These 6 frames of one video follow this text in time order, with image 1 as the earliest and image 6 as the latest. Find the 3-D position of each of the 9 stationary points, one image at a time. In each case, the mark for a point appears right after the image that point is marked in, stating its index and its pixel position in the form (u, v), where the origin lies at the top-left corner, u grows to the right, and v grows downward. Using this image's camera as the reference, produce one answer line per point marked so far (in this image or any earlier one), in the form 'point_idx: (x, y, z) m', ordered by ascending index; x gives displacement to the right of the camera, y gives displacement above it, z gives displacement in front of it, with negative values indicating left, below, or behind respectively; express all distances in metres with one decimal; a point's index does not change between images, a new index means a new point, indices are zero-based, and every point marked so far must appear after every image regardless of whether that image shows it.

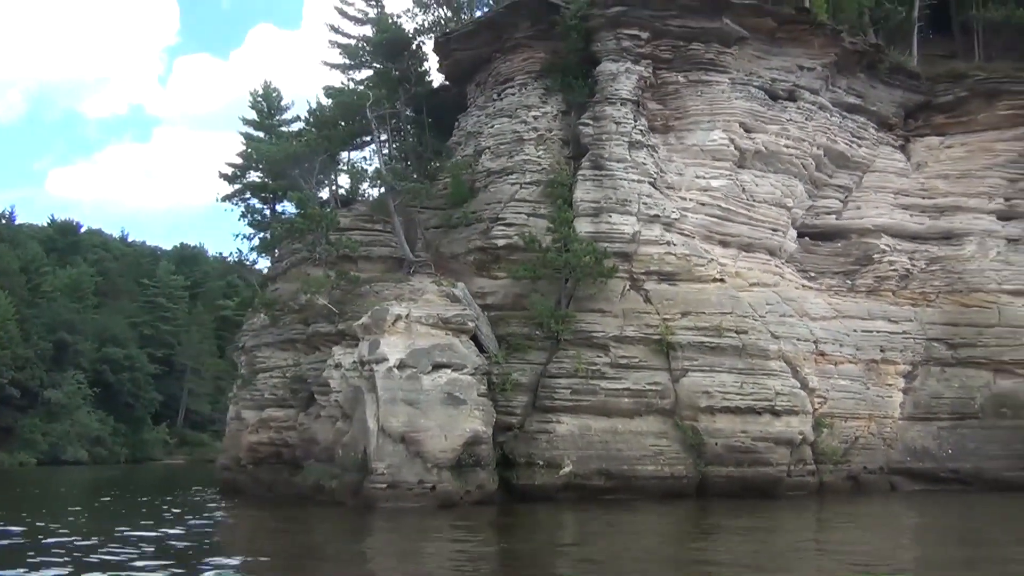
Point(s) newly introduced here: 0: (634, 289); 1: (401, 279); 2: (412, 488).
0: (+2.5, 0.0, +18.5) m
1: (-2.2, +0.2, +18.9) m
2: (-1.7, -3.3, +14.9) m
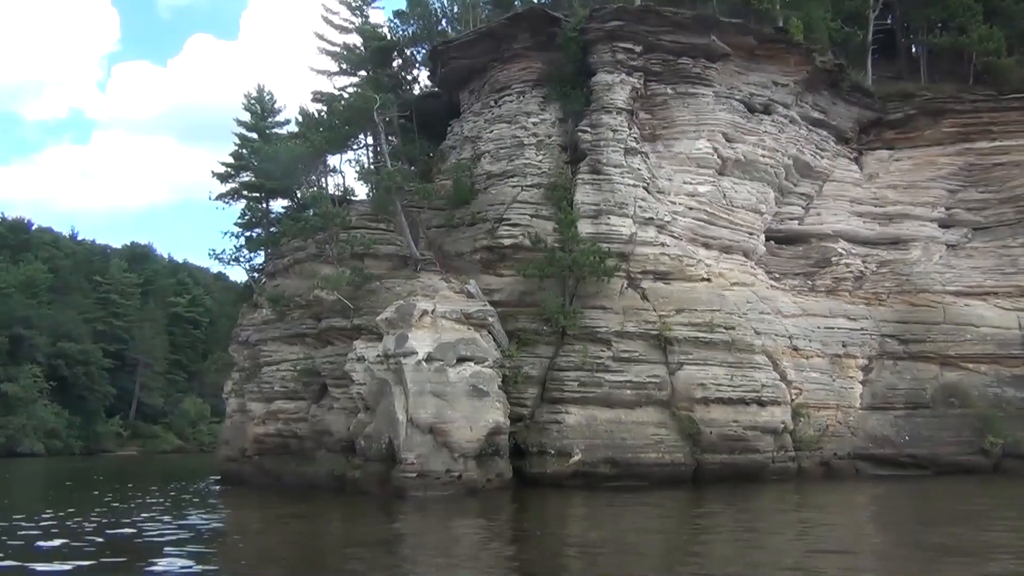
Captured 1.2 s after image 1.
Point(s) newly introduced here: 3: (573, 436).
0: (+2.6, 0.0, +19.7) m
1: (-2.1, +0.3, +19.6) m
2: (-1.2, -3.3, +15.7) m
3: (+1.2, -2.9, +17.8) m
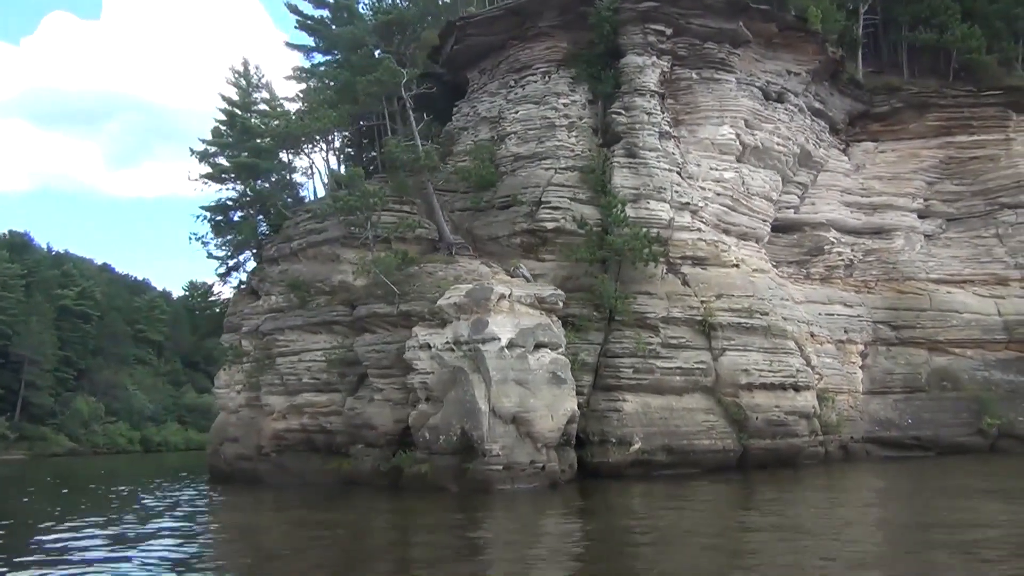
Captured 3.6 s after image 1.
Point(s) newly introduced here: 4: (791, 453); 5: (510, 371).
0: (+3.4, +0.3, +19.4) m
1: (-1.3, +0.6, +18.7) m
2: (+0.2, -3.0, +14.9) m
3: (+2.3, -2.6, +17.4) m
4: (+5.9, -3.5, +19.3) m
5: (0.0, -1.4, +15.0) m
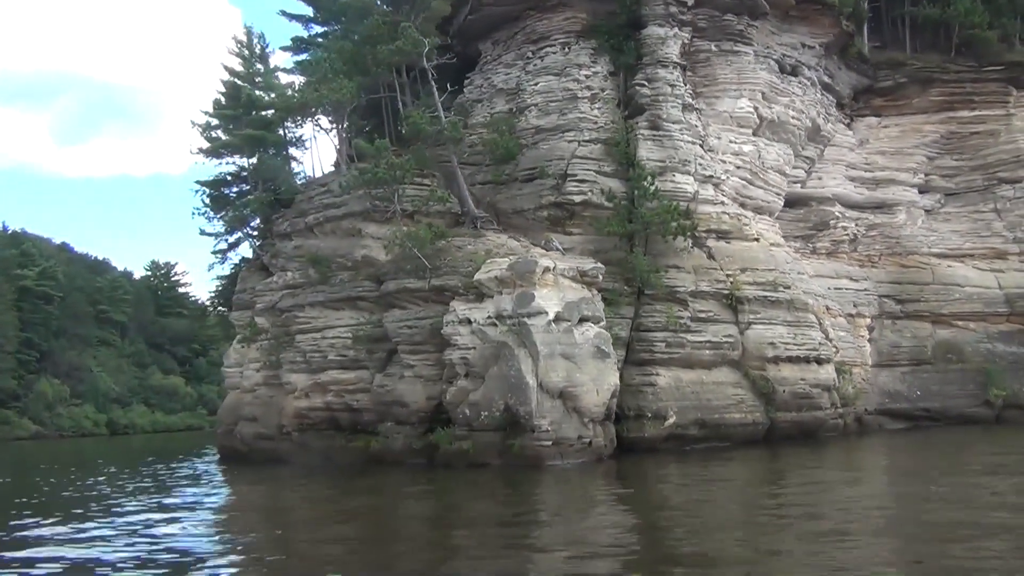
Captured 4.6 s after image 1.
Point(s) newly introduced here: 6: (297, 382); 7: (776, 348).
0: (+3.9, +0.9, +19.3) m
1: (-0.7, +1.1, +18.4) m
2: (+1.0, -2.5, +14.7) m
3: (+2.9, -2.1, +17.3) m
4: (+6.5, -2.9, +19.3) m
5: (+0.7, -0.9, +14.8) m
6: (-4.4, -1.9, +18.5) m
7: (+5.5, -1.2, +18.8) m
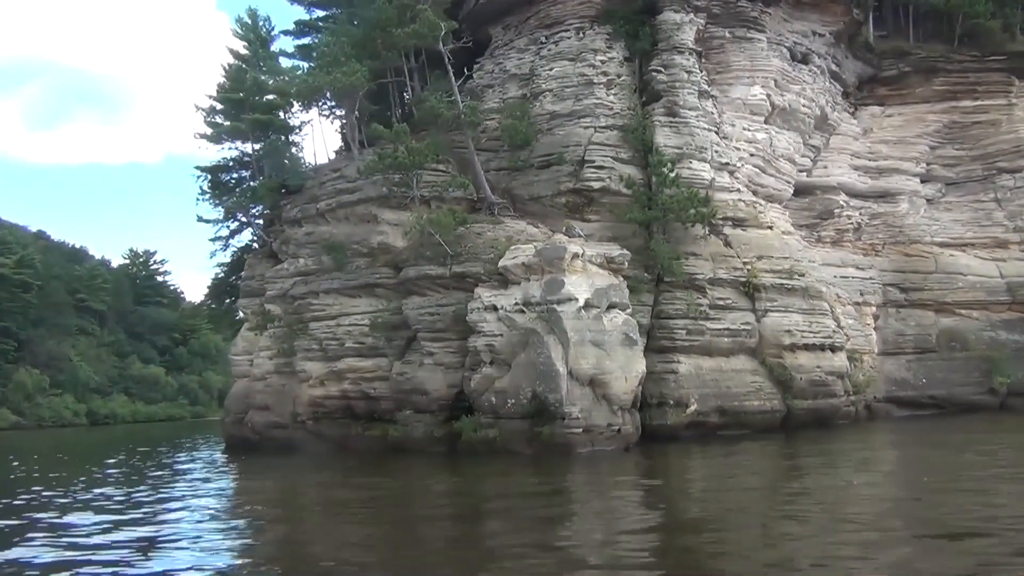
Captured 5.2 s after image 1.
0: (+4.3, +1.1, +19.2) m
1: (-0.3, +1.4, +18.2) m
2: (+1.4, -2.3, +14.6) m
3: (+3.3, -1.9, +17.2) m
4: (+6.8, -2.7, +19.4) m
5: (+1.2, -0.7, +14.7) m
6: (-4.0, -1.6, +18.2) m
7: (+5.8, -1.0, +18.8) m
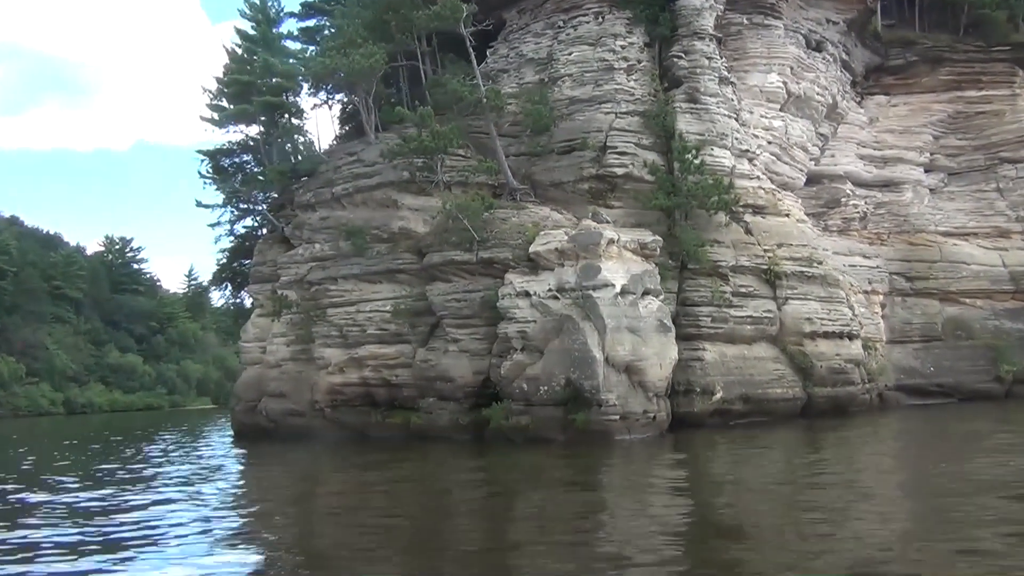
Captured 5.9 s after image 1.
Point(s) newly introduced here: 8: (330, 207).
0: (+4.7, +1.4, +19.2) m
1: (+0.1, +1.6, +18.0) m
2: (+2.0, -2.1, +14.5) m
3: (+3.8, -1.6, +17.2) m
4: (+7.2, -2.4, +19.4) m
5: (+1.7, -0.5, +14.5) m
6: (-3.6, -1.4, +18.0) m
7: (+6.3, -0.7, +18.8) m
8: (-4.0, +1.7, +19.7) m
